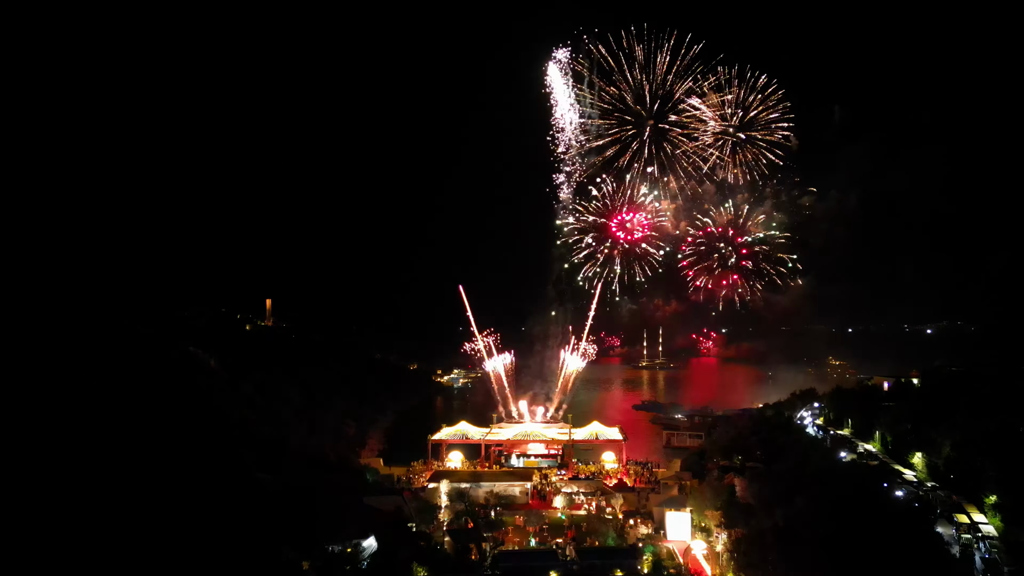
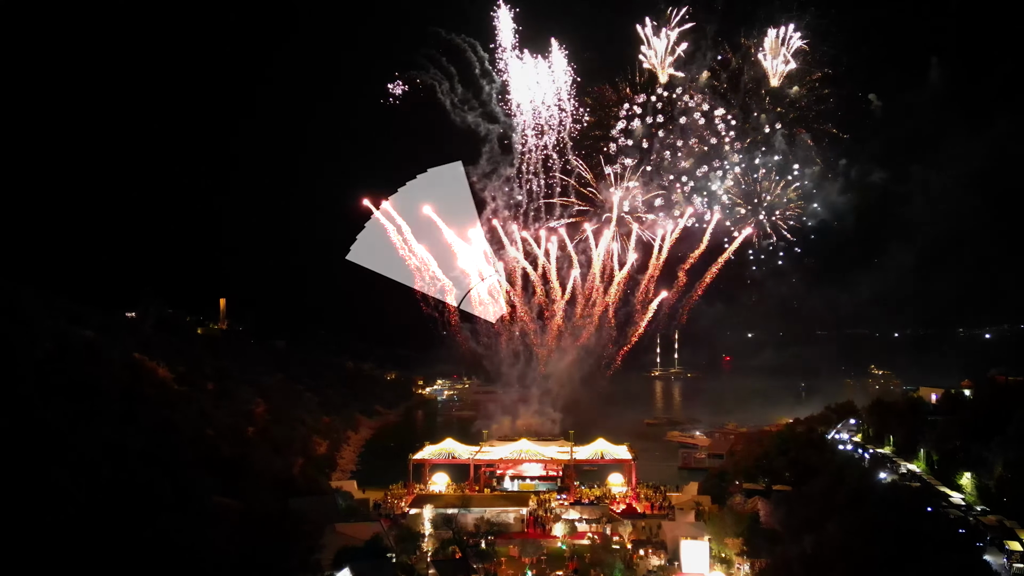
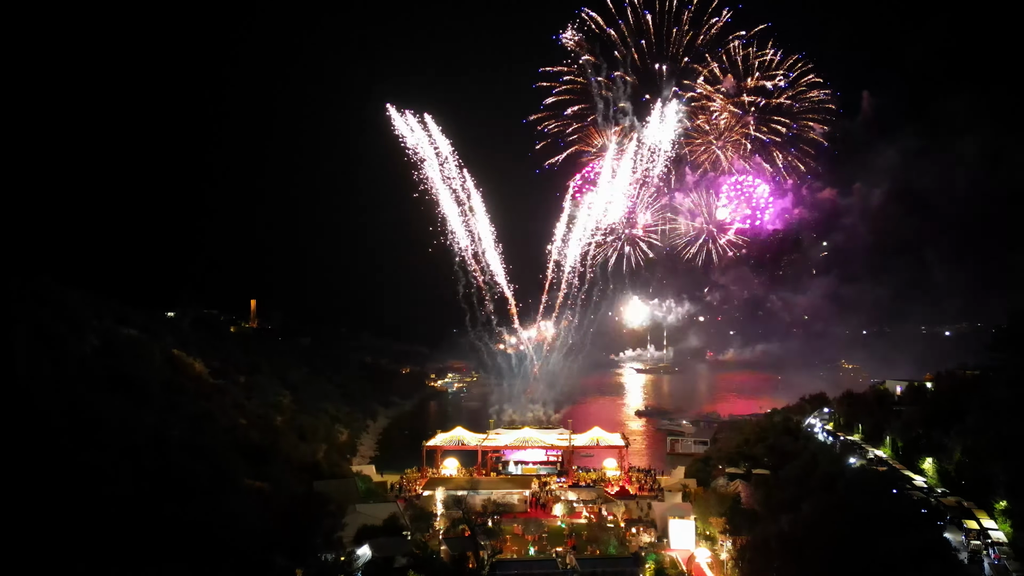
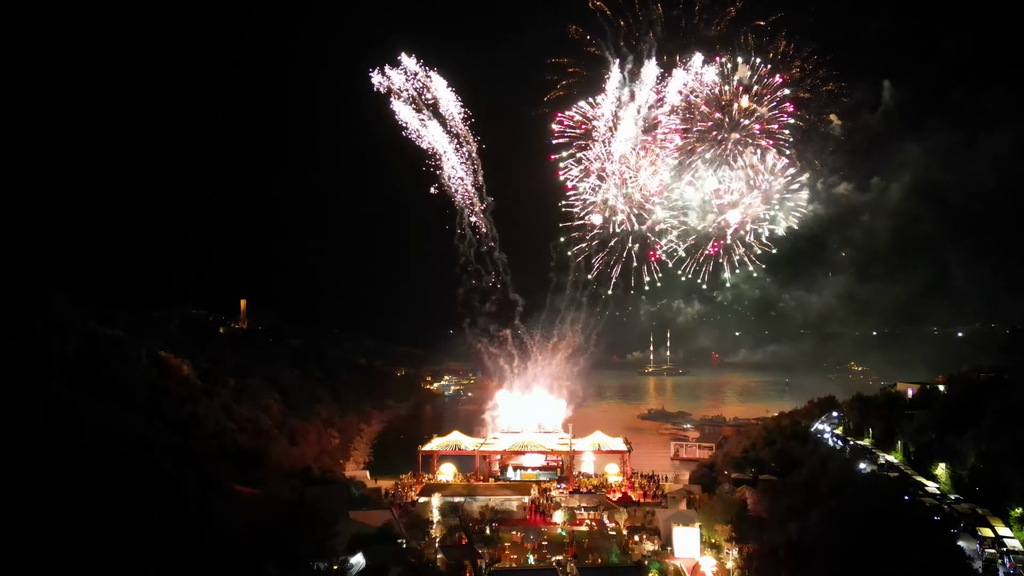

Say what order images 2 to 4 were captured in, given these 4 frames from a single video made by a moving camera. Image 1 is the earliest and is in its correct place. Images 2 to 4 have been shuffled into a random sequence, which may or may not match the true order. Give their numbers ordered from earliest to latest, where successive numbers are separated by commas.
3, 4, 2
